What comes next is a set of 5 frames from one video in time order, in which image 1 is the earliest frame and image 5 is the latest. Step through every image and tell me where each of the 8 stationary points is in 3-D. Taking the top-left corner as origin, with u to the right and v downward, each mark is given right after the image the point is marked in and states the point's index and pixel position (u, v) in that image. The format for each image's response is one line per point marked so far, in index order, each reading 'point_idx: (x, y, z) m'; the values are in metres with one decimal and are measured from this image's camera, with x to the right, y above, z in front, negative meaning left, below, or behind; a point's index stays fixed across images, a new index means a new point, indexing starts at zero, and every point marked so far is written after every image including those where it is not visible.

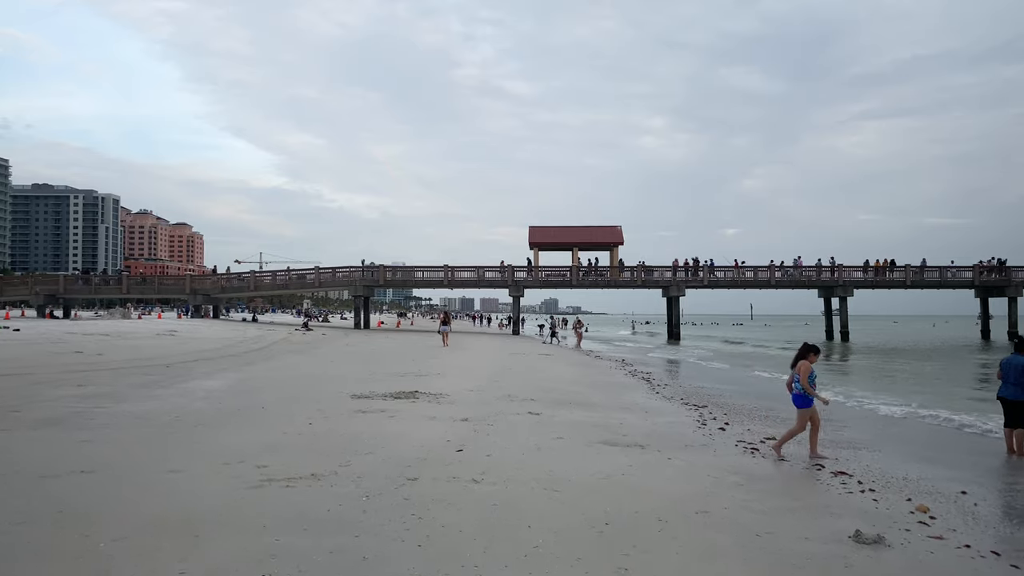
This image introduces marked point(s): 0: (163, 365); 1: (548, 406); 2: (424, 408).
0: (-9.4, -2.1, +15.8) m
1: (+0.7, -2.2, +11.0) m
2: (-1.5, -2.1, +10.1) m
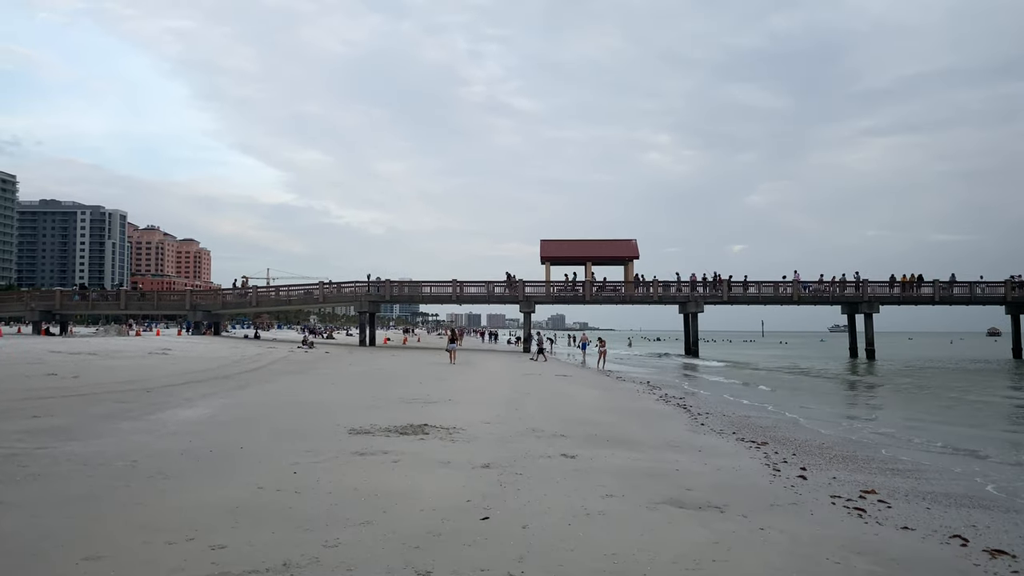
0: (-8.9, -2.5, +14.1) m
1: (+1.1, -2.5, +9.2) m
2: (-1.1, -2.3, +8.4) m
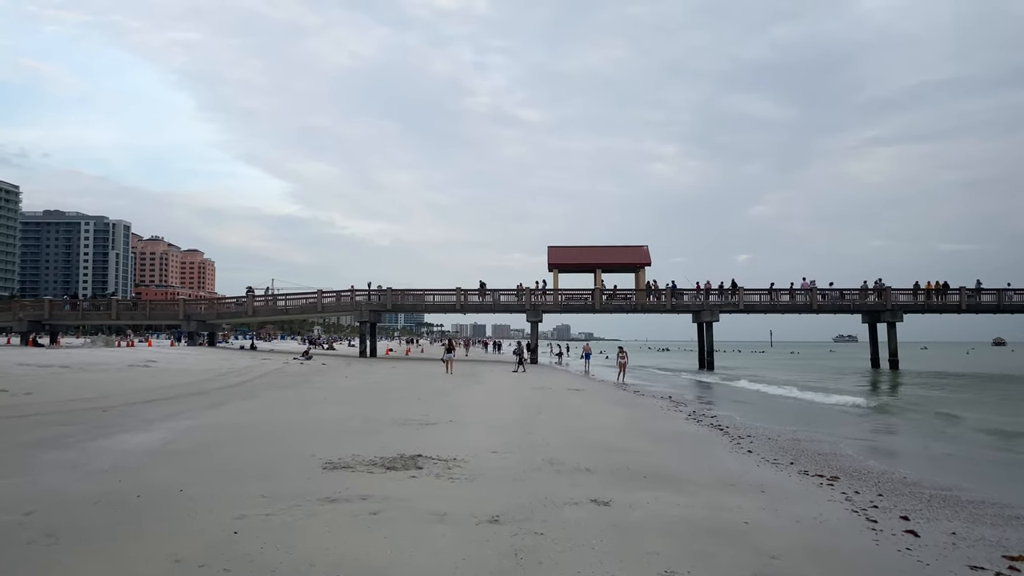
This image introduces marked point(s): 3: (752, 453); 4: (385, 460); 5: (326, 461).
0: (-8.7, -2.6, +12.3) m
1: (+1.3, -2.5, +7.3) m
2: (-0.9, -2.3, +6.5) m
3: (+4.2, -2.9, +10.3) m
4: (-1.7, -2.4, +8.0) m
5: (-2.6, -2.4, +8.1) m
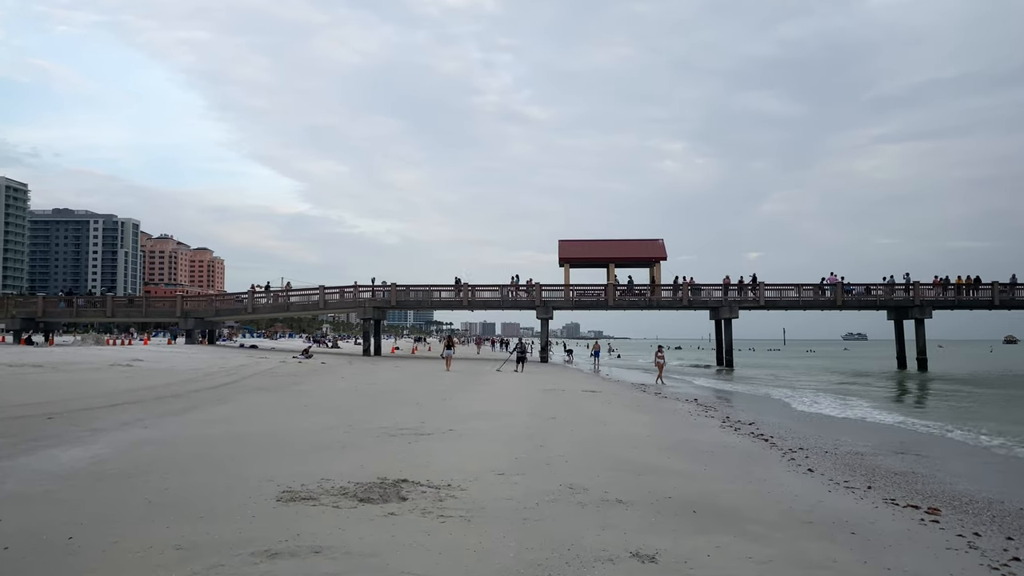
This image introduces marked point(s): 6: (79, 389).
0: (-8.5, -2.3, +10.6) m
1: (+1.4, -2.2, +5.5) m
2: (-0.8, -2.1, +4.7) m
3: (+4.4, -2.7, +8.4) m
4: (-1.6, -2.1, +6.2) m
5: (-2.5, -2.2, +6.3) m
6: (-10.5, -2.5, +14.2) m
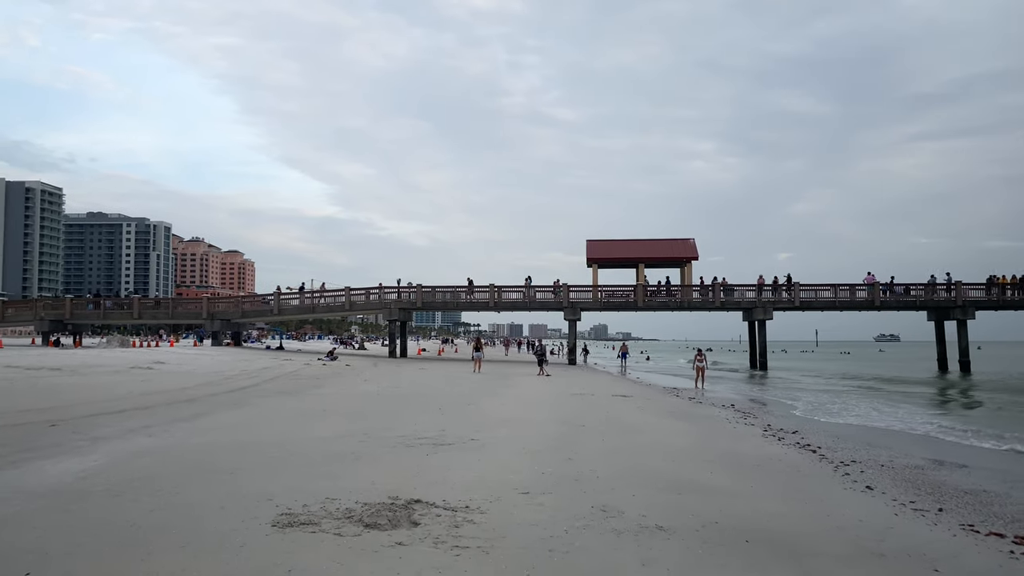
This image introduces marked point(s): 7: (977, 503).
0: (-8.1, -2.4, +10.3) m
1: (+1.6, -2.2, +4.7) m
2: (-0.7, -2.1, +4.0) m
3: (+4.7, -2.7, +7.5) m
4: (-1.4, -2.1, +5.6) m
5: (-2.2, -2.2, +5.7) m
6: (-9.9, -2.5, +13.9) m
7: (+5.9, -2.7, +7.6) m
